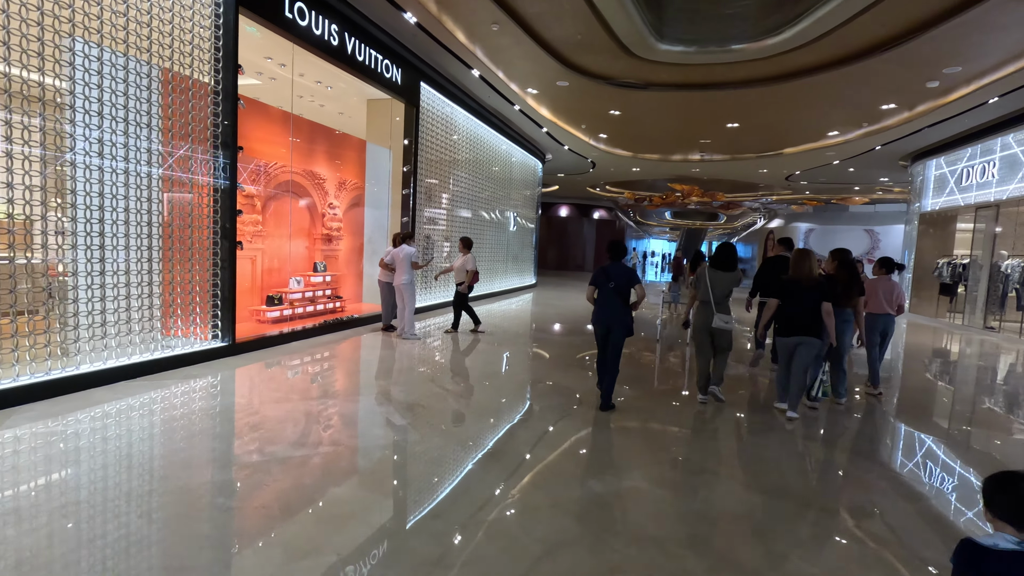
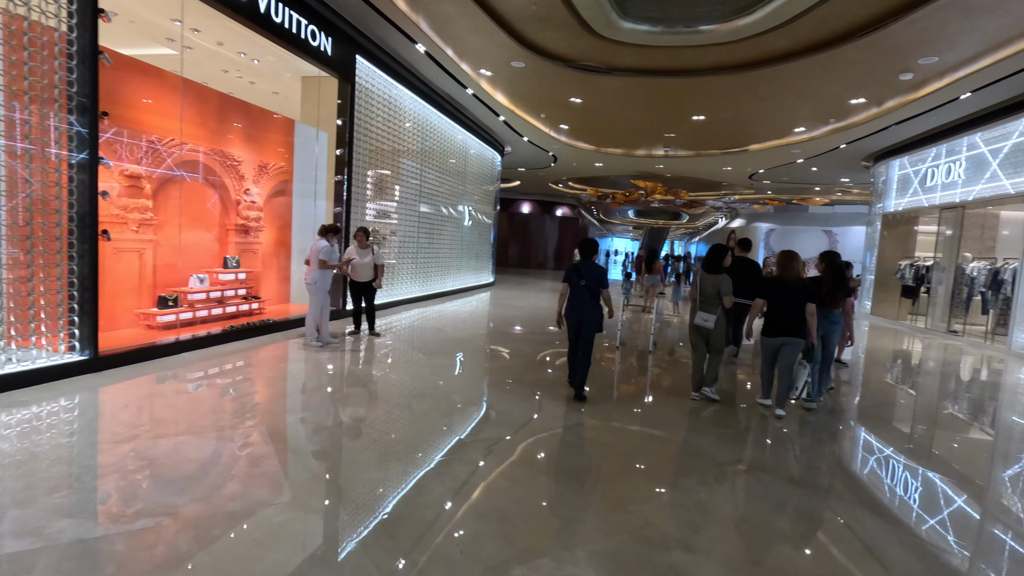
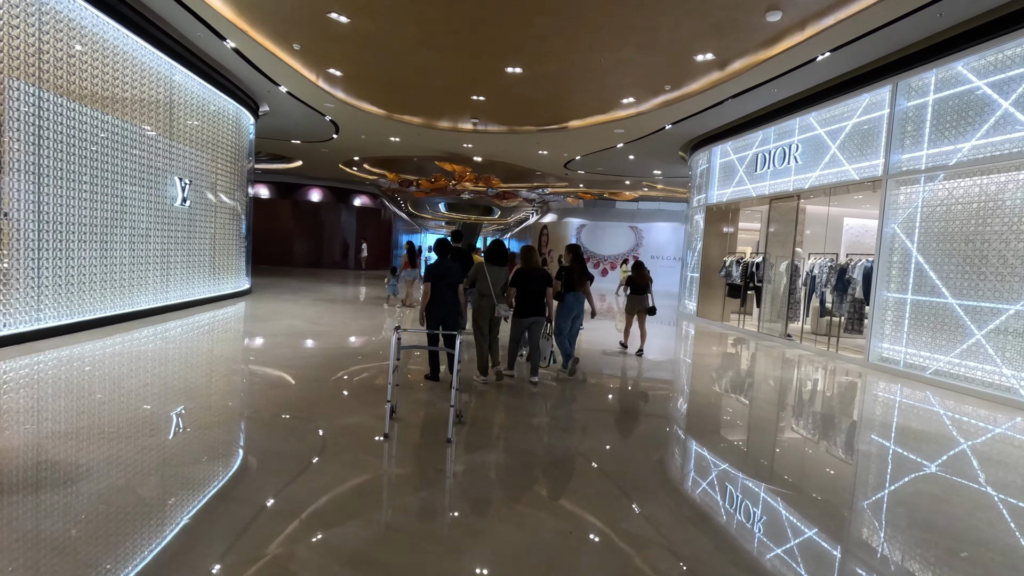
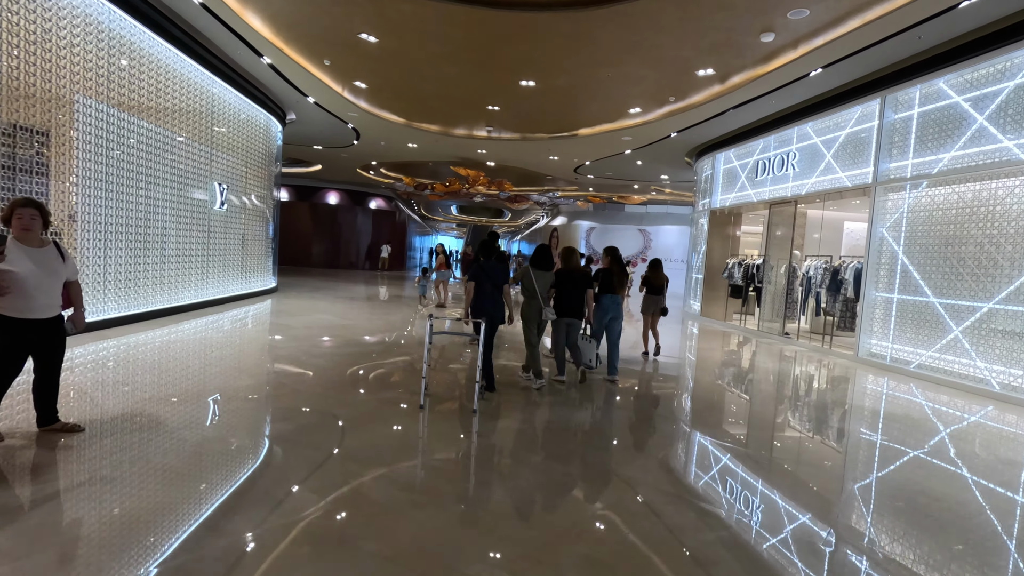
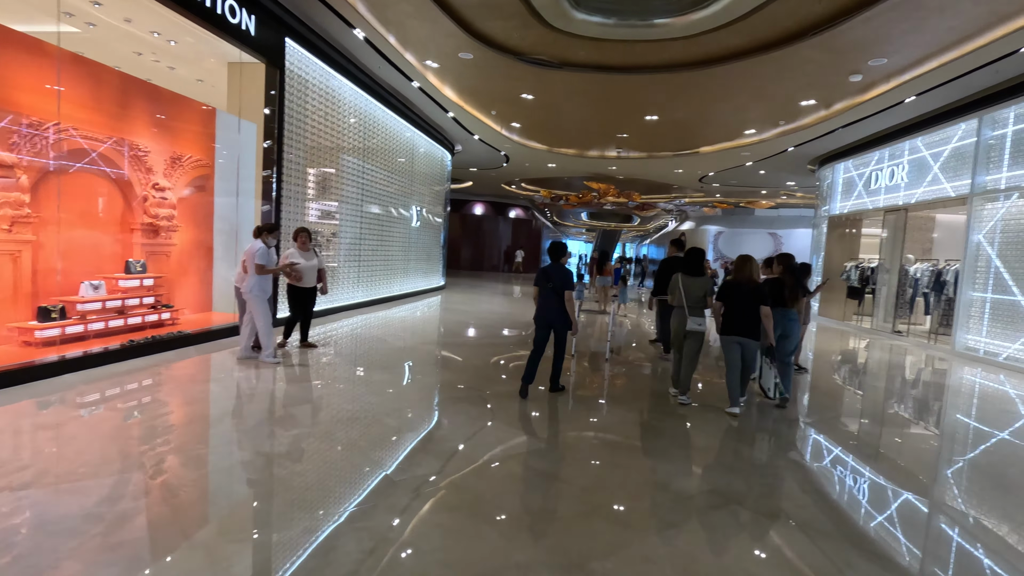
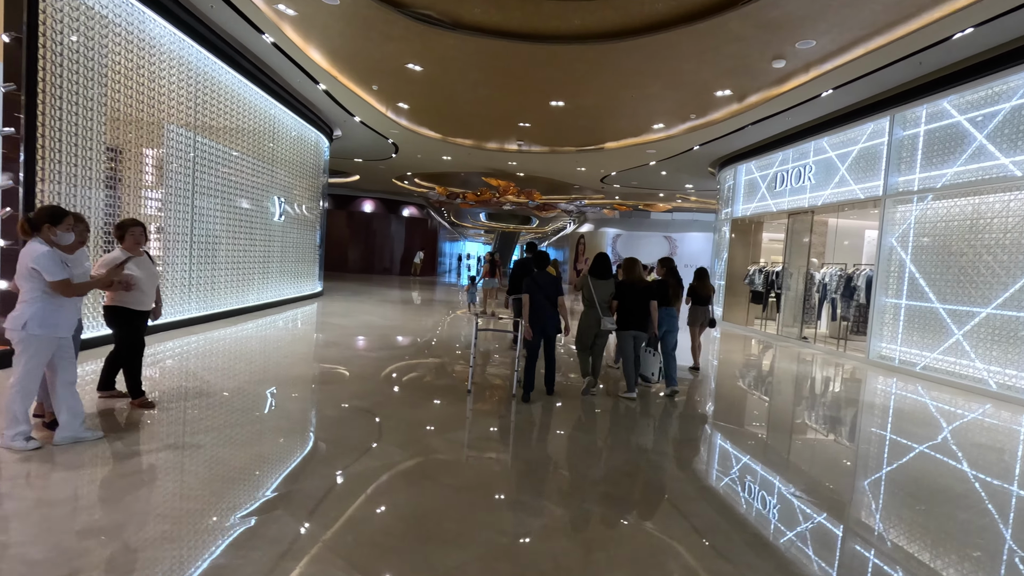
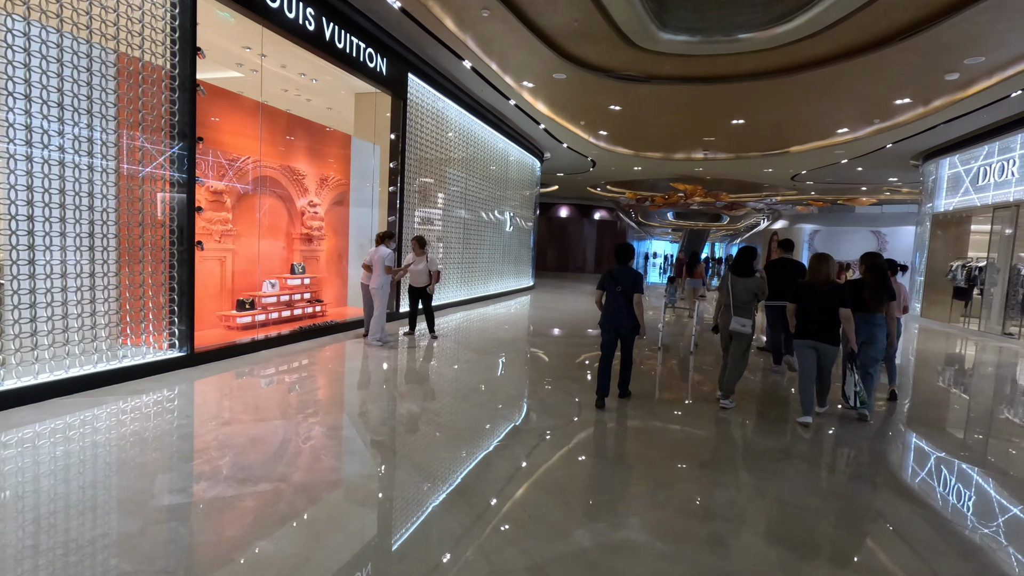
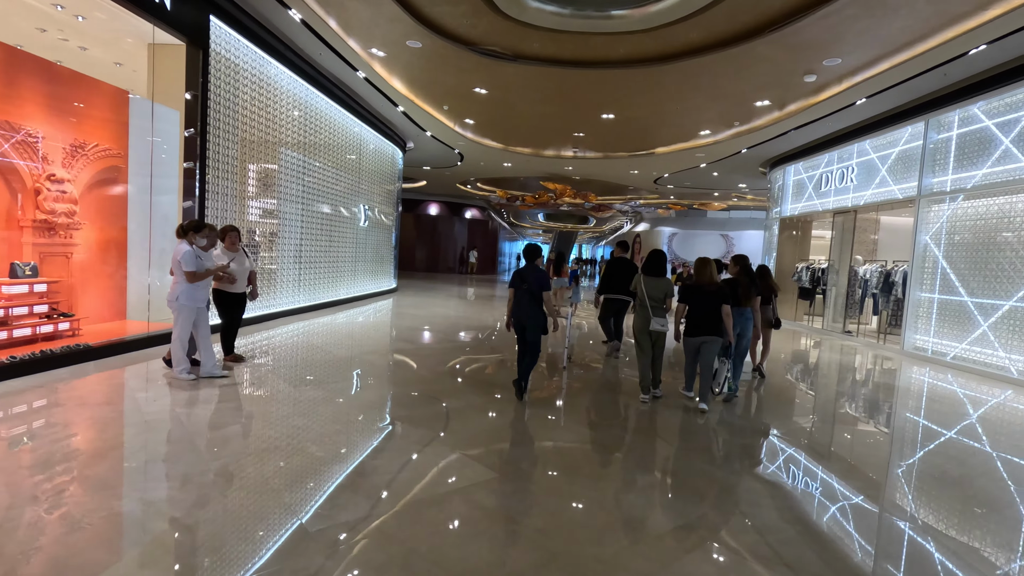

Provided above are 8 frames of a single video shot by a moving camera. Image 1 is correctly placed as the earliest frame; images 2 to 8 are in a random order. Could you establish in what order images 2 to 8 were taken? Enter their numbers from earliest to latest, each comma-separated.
7, 2, 5, 8, 6, 4, 3
